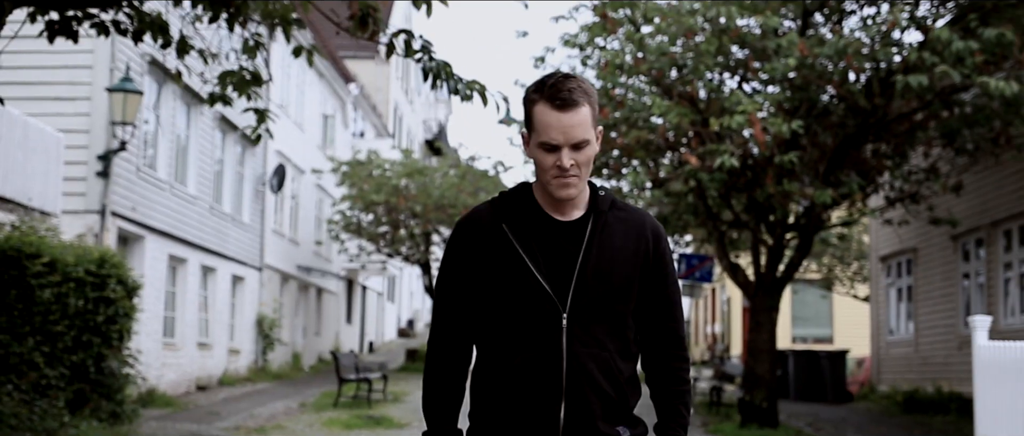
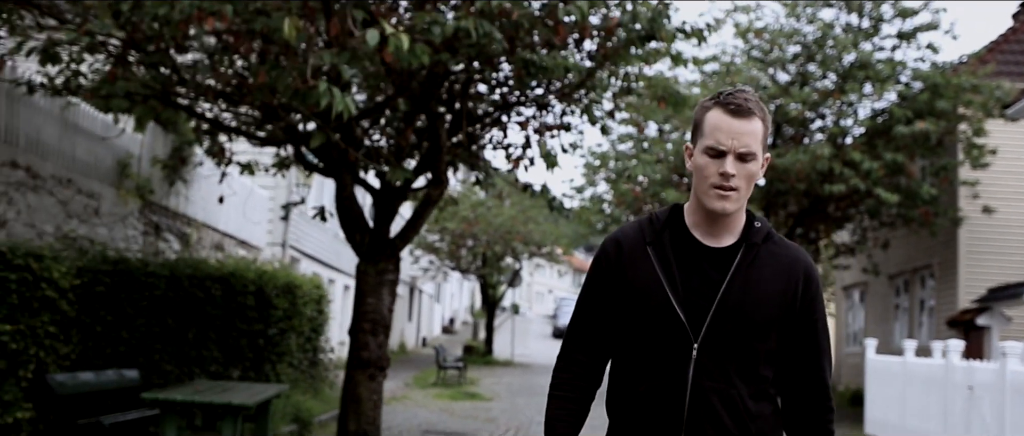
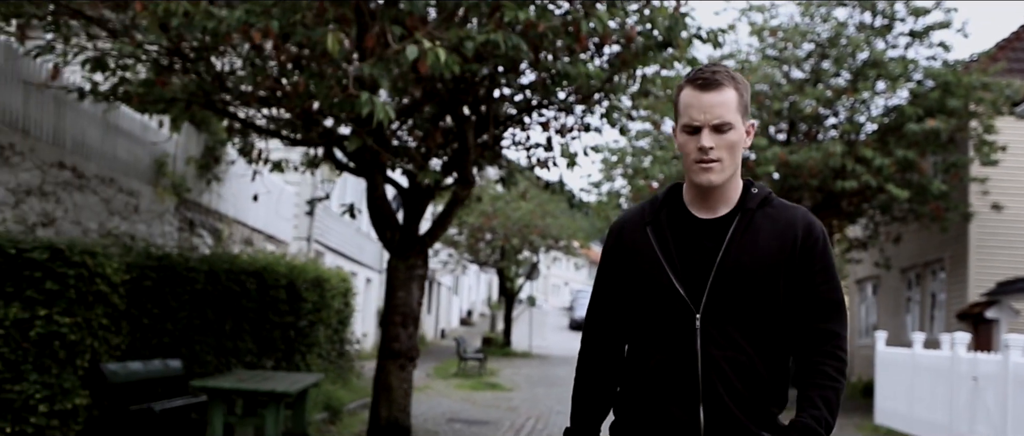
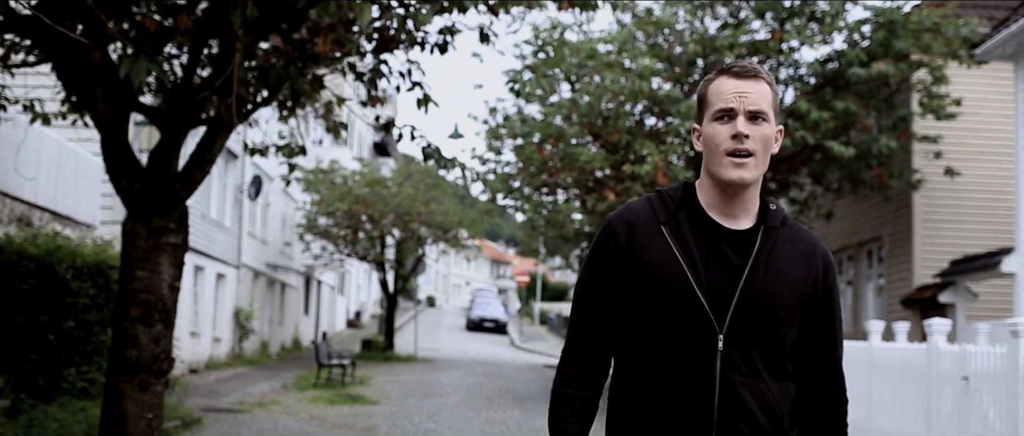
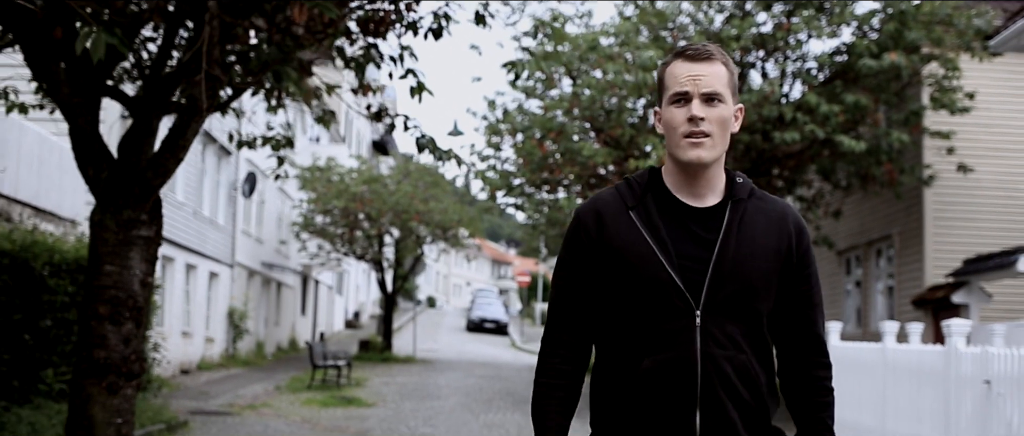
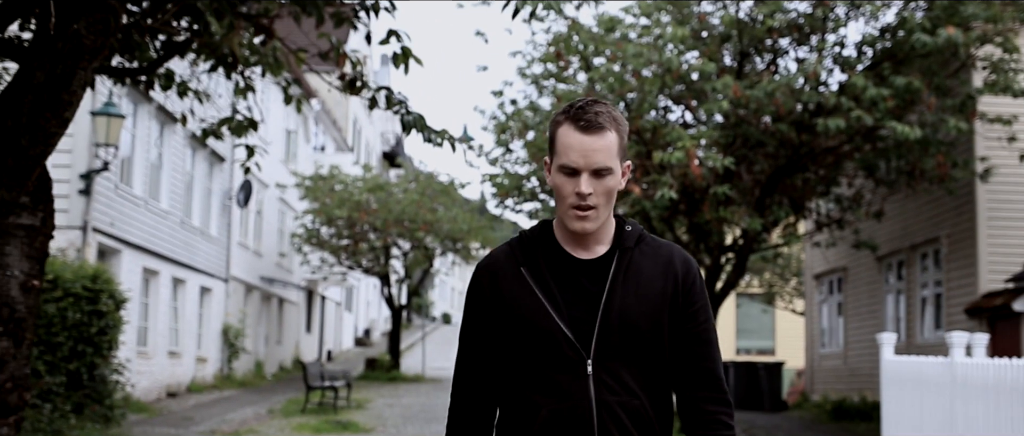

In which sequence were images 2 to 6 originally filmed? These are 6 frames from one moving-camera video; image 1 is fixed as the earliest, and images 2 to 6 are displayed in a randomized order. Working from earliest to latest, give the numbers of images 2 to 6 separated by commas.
6, 5, 4, 2, 3
